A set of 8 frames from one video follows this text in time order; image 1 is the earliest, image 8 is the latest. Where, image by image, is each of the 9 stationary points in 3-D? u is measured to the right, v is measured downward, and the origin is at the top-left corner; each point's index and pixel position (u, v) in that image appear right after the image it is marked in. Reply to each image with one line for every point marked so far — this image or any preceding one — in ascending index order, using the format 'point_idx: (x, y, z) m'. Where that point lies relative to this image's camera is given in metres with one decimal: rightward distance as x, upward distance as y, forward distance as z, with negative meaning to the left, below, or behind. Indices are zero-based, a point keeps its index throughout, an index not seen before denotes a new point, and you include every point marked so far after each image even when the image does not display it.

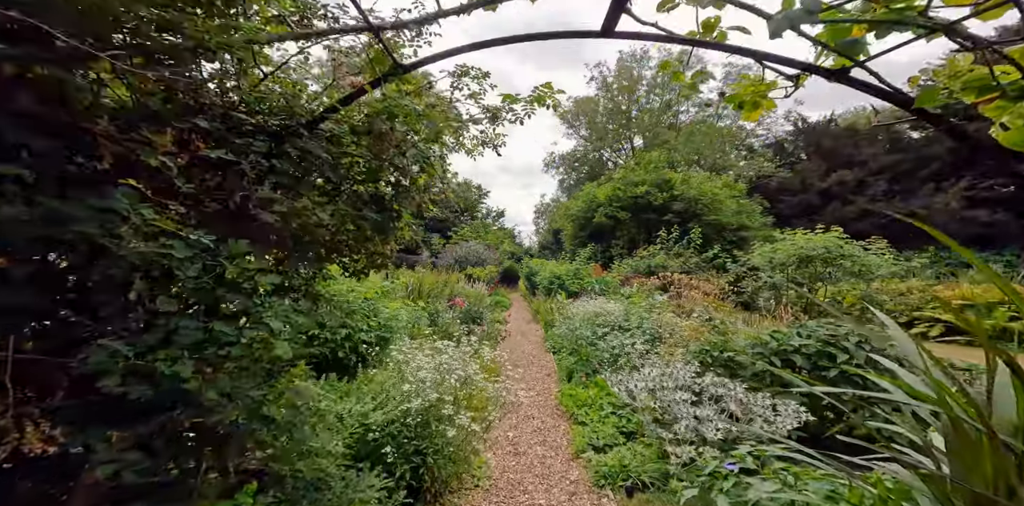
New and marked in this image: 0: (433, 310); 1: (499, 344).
0: (-1.1, -0.9, +6.0) m
1: (-0.2, -1.3, +6.2) m
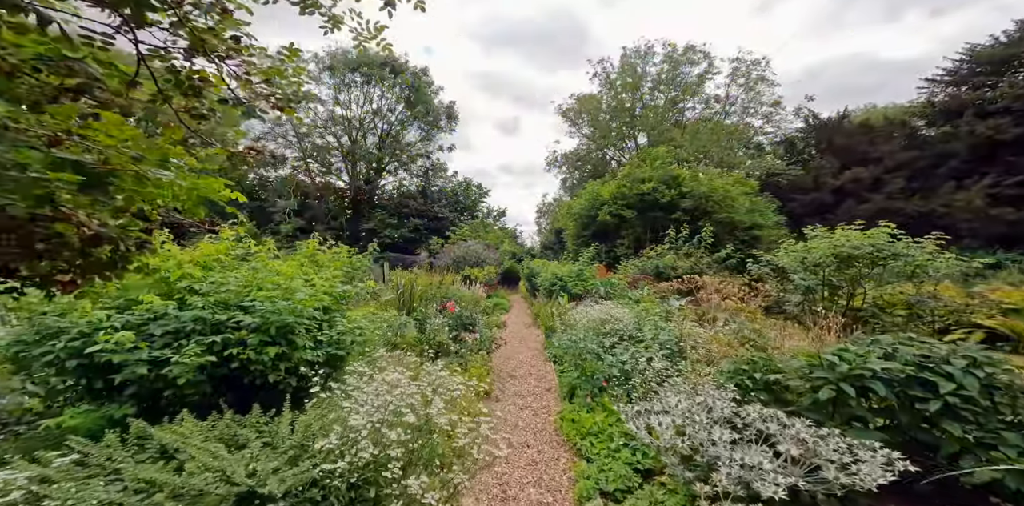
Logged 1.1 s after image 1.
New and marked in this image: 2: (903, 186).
0: (-1.2, -0.9, +5.4) m
1: (-0.3, -1.3, +5.6) m
2: (+10.1, +1.7, +11.4) m
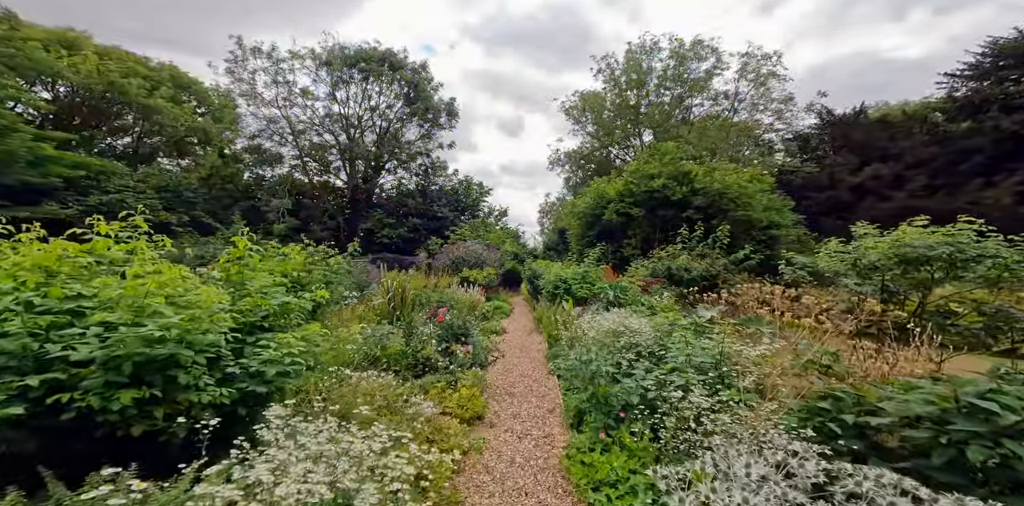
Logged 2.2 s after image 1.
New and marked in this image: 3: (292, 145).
0: (-1.2, -0.9, +4.8) m
1: (-0.3, -1.3, +5.0) m
2: (+10.1, +1.7, +10.7) m
3: (-9.9, +4.8, +19.8) m
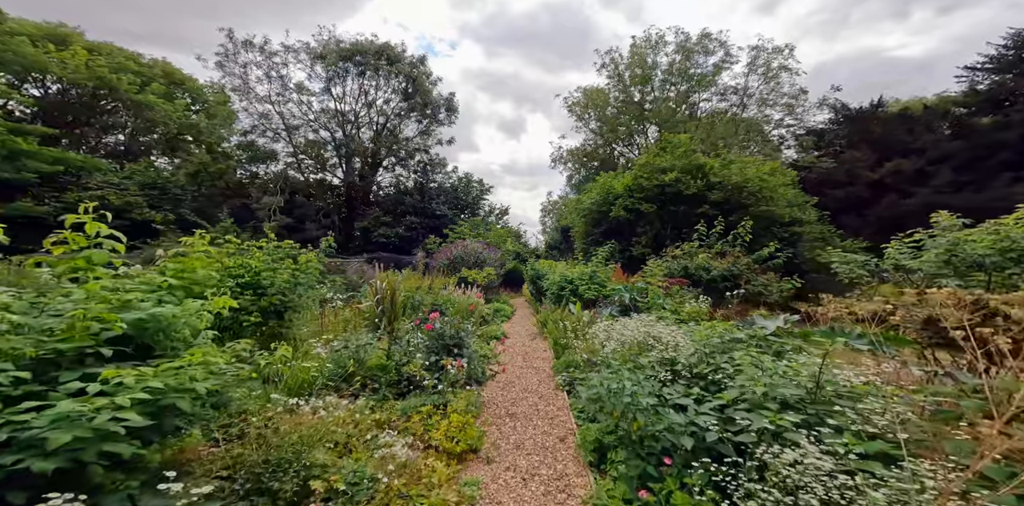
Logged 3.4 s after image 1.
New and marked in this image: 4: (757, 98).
0: (-1.2, -0.8, +4.0) m
1: (-0.3, -1.3, +4.3) m
2: (+10.1, +1.7, +10.0) m
3: (-9.9, +4.8, +19.1) m
4: (+11.1, +7.0, +19.7) m
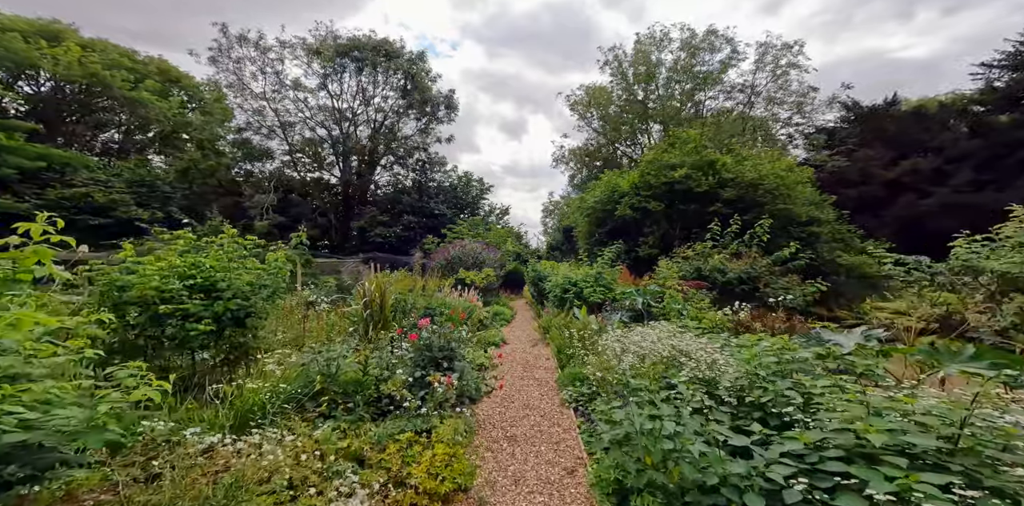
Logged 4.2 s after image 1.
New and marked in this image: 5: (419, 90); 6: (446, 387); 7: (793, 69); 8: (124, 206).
0: (-1.2, -0.8, +3.5) m
1: (-0.3, -1.3, +3.7) m
2: (+10.1, +1.7, +9.5) m
3: (-9.8, +4.8, +18.6) m
4: (+11.2, +6.9, +19.2) m
5: (-4.2, +7.2, +19.4) m
6: (-0.5, -1.0, +3.4) m
7: (+12.0, +7.9, +18.6) m
8: (-9.1, +1.1, +10.1) m
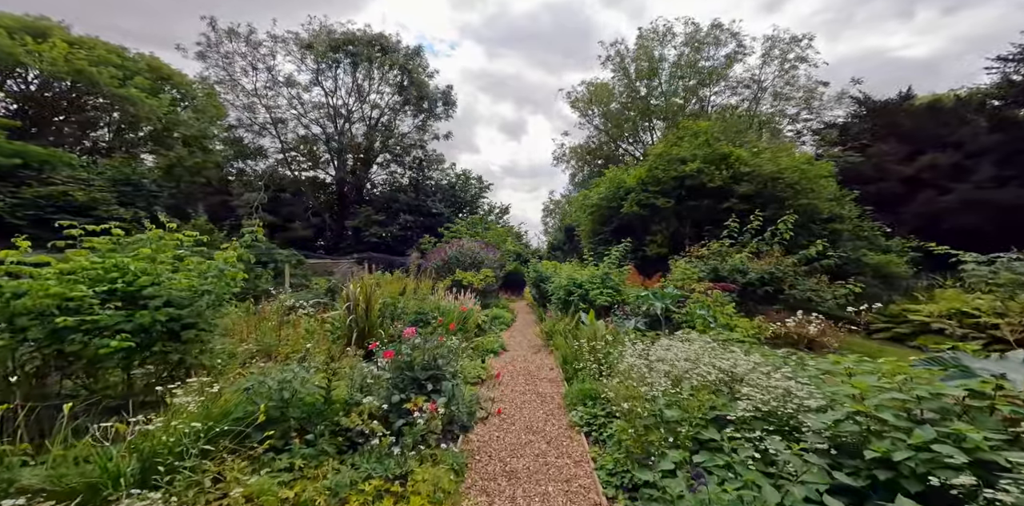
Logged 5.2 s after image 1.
0: (-1.2, -0.8, +2.9) m
1: (-0.3, -1.3, +3.1) m
2: (+10.1, +1.7, +8.9) m
3: (-9.8, +4.8, +18.0) m
4: (+11.1, +6.9, +18.6) m
5: (-4.2, +7.2, +18.8) m
6: (-0.5, -1.0, +2.8) m
7: (+12.0, +7.9, +18.1) m
8: (-9.1, +1.1, +9.5) m
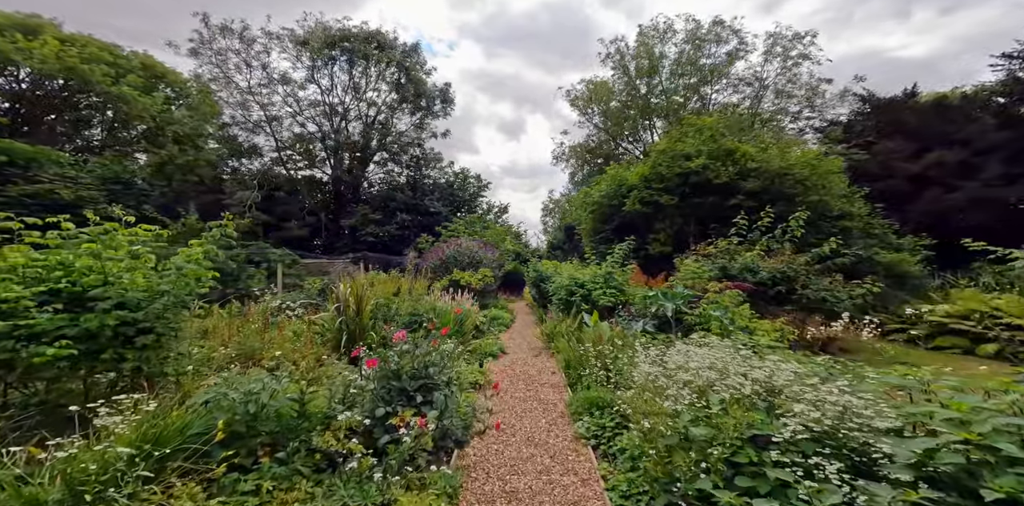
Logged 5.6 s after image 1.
0: (-1.2, -0.8, +2.6) m
1: (-0.3, -1.2, +2.9) m
2: (+10.1, +1.7, +8.6) m
3: (-9.9, +4.8, +17.7) m
4: (+11.1, +7.0, +18.4) m
5: (-4.2, +7.2, +18.5) m
6: (-0.5, -1.0, +2.5) m
7: (+12.0, +7.9, +17.8) m
8: (-9.1, +1.1, +9.2) m
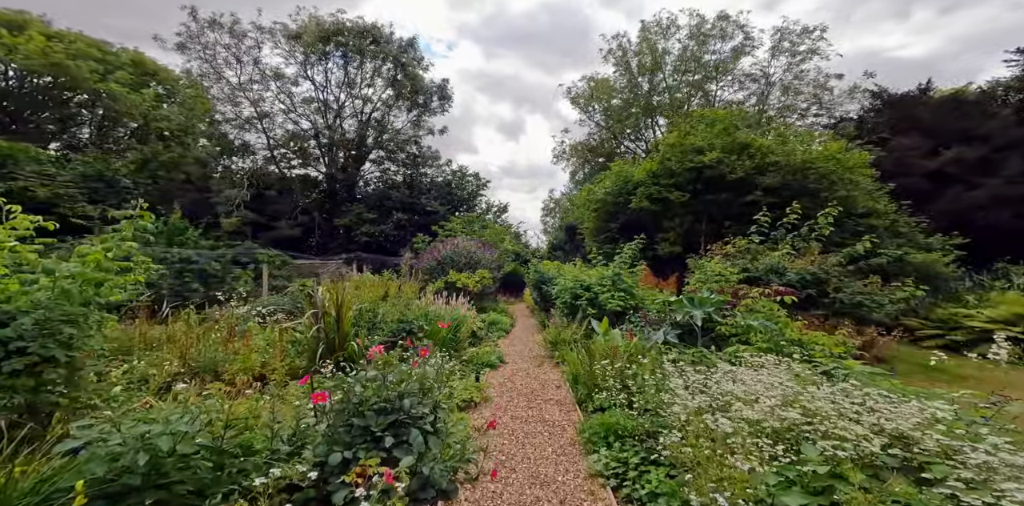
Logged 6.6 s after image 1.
0: (-1.2, -0.8, +2.0) m
1: (-0.3, -1.2, +2.3) m
2: (+10.1, +1.7, +8.1) m
3: (-9.9, +4.8, +17.2) m
4: (+11.1, +6.9, +17.8) m
5: (-4.3, +7.2, +17.9) m
6: (-0.5, -1.0, +1.9) m
7: (+12.0, +7.9, +17.3) m
8: (-9.1, +1.1, +8.6) m
